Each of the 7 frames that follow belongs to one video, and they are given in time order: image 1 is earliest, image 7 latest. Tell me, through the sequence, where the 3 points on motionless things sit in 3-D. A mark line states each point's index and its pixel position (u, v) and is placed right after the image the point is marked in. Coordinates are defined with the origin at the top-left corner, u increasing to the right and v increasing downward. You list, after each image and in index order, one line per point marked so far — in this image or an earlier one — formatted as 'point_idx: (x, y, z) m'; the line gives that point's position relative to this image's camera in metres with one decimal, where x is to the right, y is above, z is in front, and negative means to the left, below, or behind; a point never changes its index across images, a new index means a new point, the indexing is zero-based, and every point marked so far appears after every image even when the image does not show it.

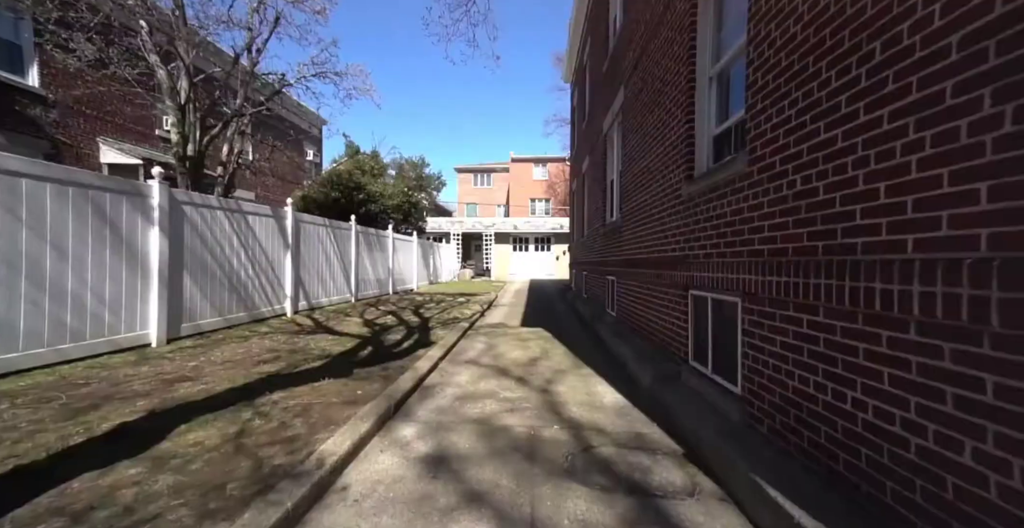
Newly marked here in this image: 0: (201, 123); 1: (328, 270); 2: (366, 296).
0: (-5.7, +2.6, +7.3) m
1: (-4.6, -0.1, +9.8) m
2: (-4.5, -1.0, +12.1) m
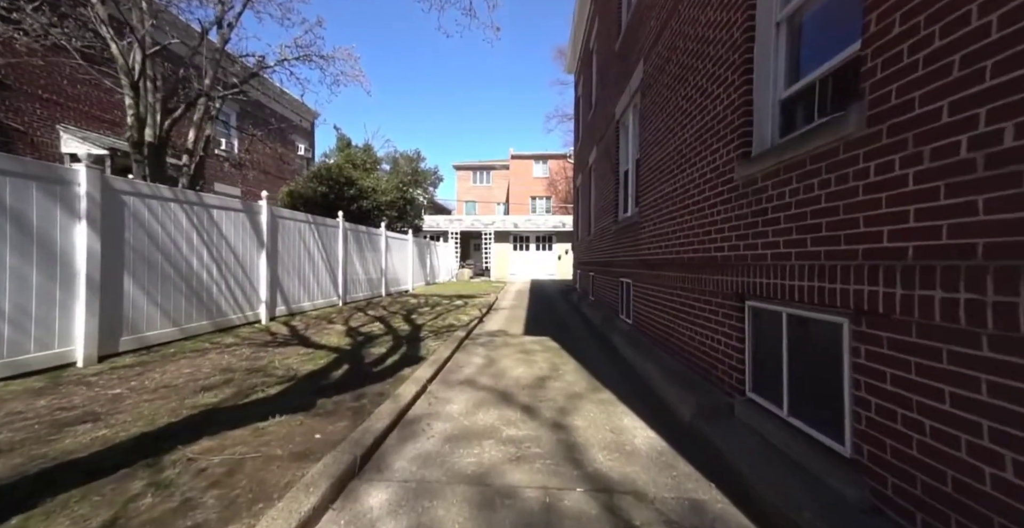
0: (-5.7, +2.6, +6.4) m
1: (-4.5, -0.1, +8.9) m
2: (-4.5, -1.0, +11.3) m
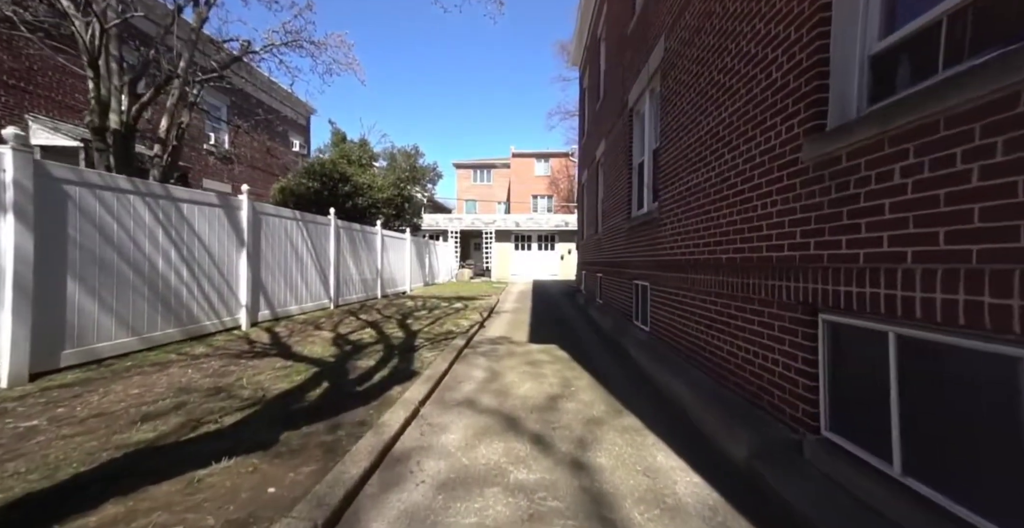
0: (-5.6, +2.6, +5.8) m
1: (-4.5, -0.1, +8.3) m
2: (-4.4, -1.0, +10.7) m
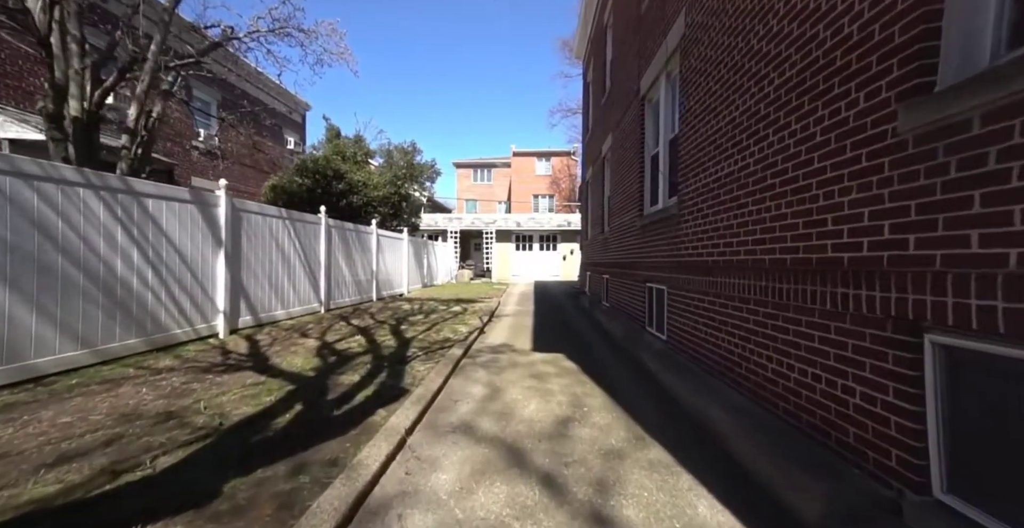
0: (-5.6, +2.5, +5.3) m
1: (-4.4, -0.2, +7.8) m
2: (-4.4, -1.0, +10.1) m
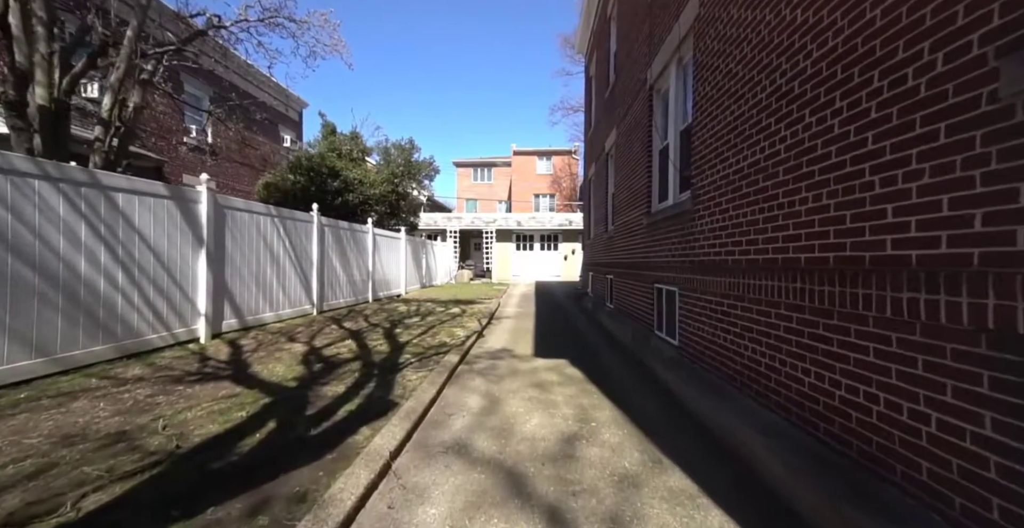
0: (-5.6, +2.5, +4.9) m
1: (-4.4, -0.2, +7.4) m
2: (-4.3, -1.0, +9.8) m
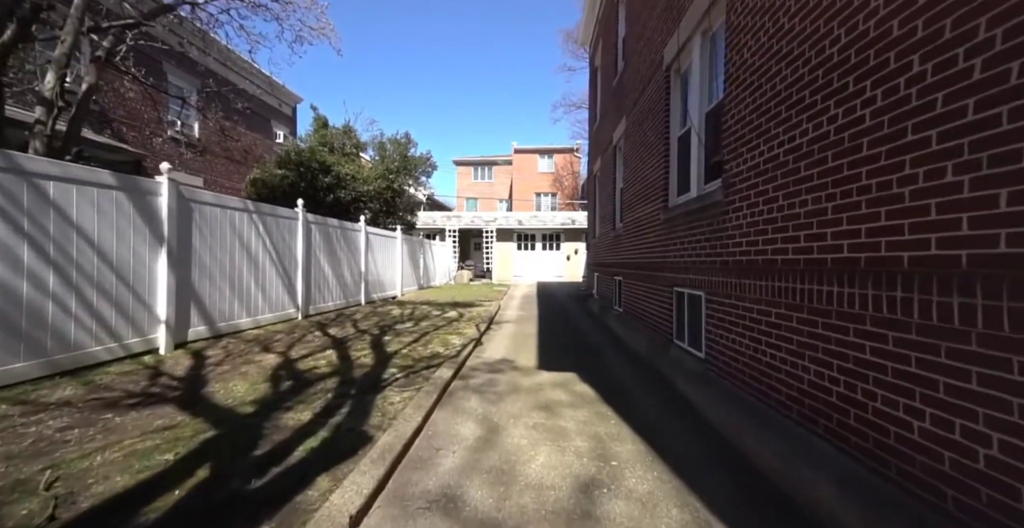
0: (-5.6, +2.5, +4.3) m
1: (-4.4, -0.2, +6.7) m
2: (-4.3, -1.0, +9.1) m
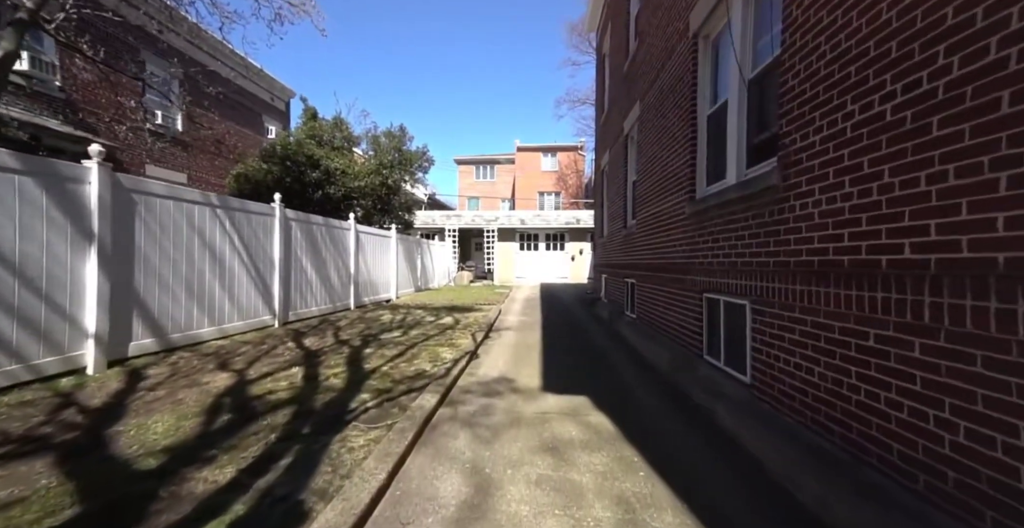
0: (-5.6, +2.5, +3.5) m
1: (-4.4, -0.2, +5.9) m
2: (-4.3, -1.0, +8.3) m
